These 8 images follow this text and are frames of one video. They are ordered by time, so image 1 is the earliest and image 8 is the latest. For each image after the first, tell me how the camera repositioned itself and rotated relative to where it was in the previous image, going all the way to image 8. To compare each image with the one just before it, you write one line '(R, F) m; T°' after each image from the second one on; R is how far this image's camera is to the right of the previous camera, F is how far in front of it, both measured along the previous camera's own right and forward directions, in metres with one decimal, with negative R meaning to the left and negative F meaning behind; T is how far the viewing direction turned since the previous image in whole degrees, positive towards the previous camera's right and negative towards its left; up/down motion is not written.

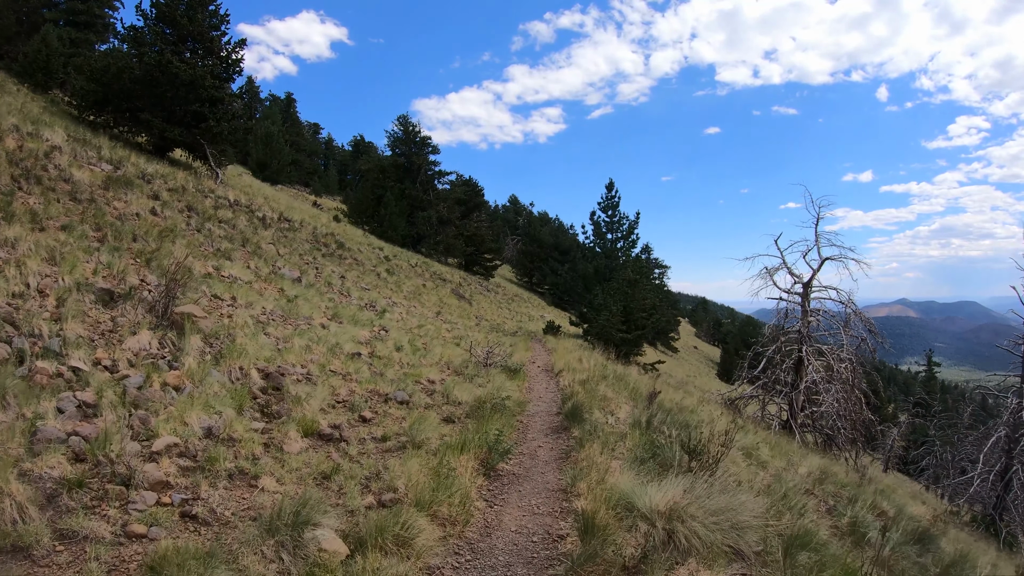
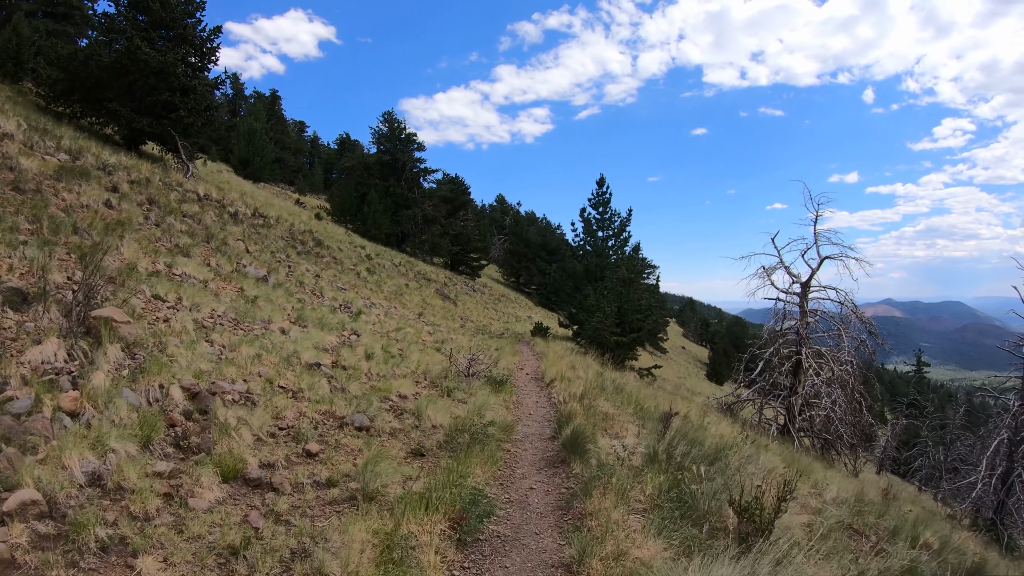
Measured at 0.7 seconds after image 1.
(0.0, +1.3) m; +2°
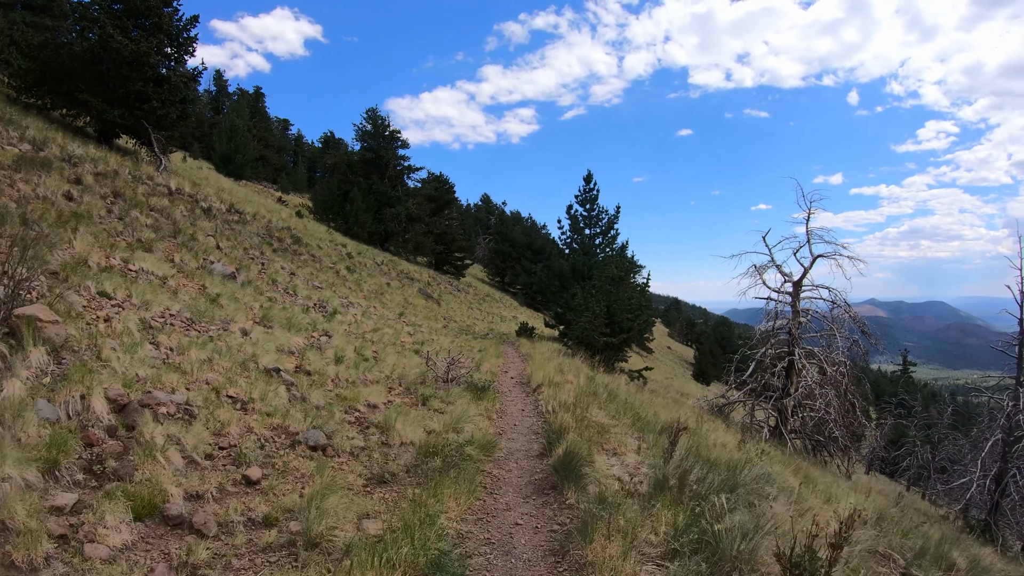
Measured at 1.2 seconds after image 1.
(0.0, +0.8) m; +2°
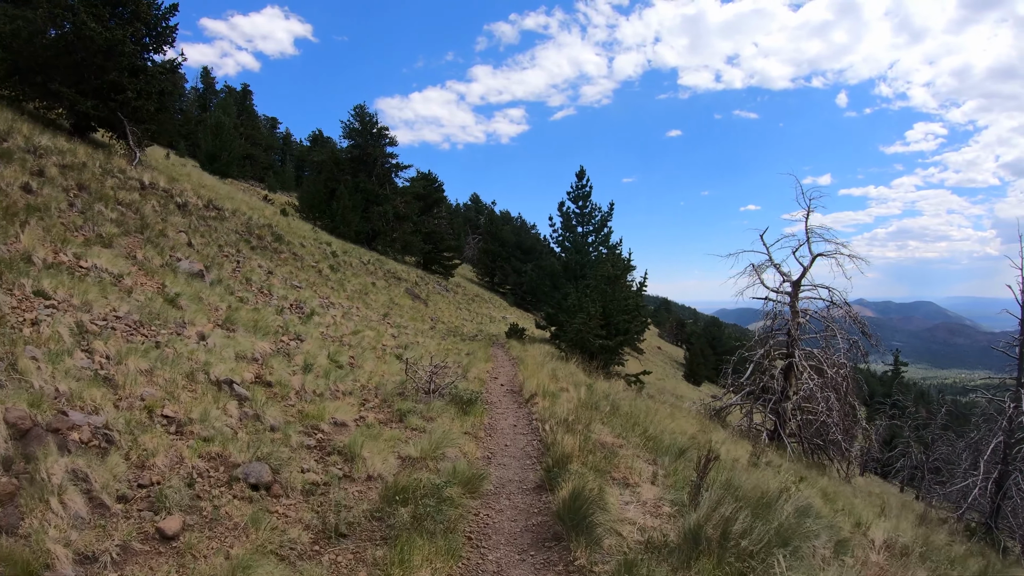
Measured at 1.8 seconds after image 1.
(0.0, +0.9) m; +1°
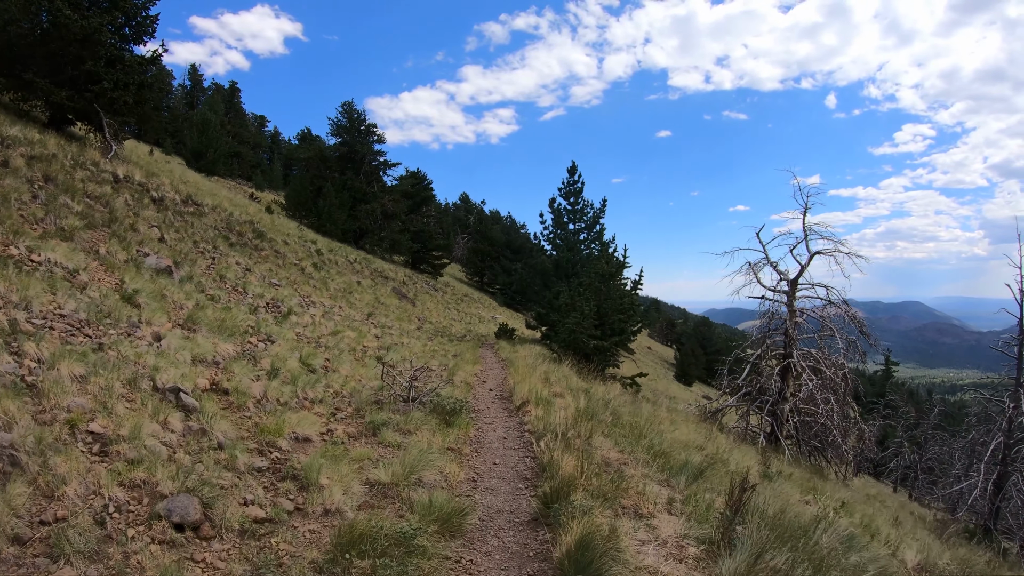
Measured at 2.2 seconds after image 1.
(0.0, +0.7) m; +1°
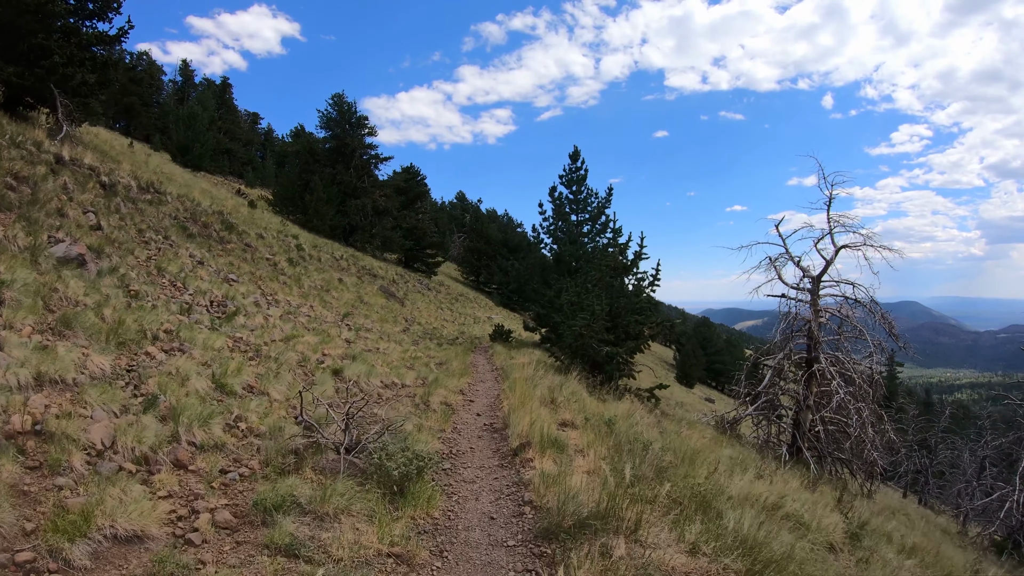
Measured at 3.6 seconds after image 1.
(0.0, +2.1) m; 0°
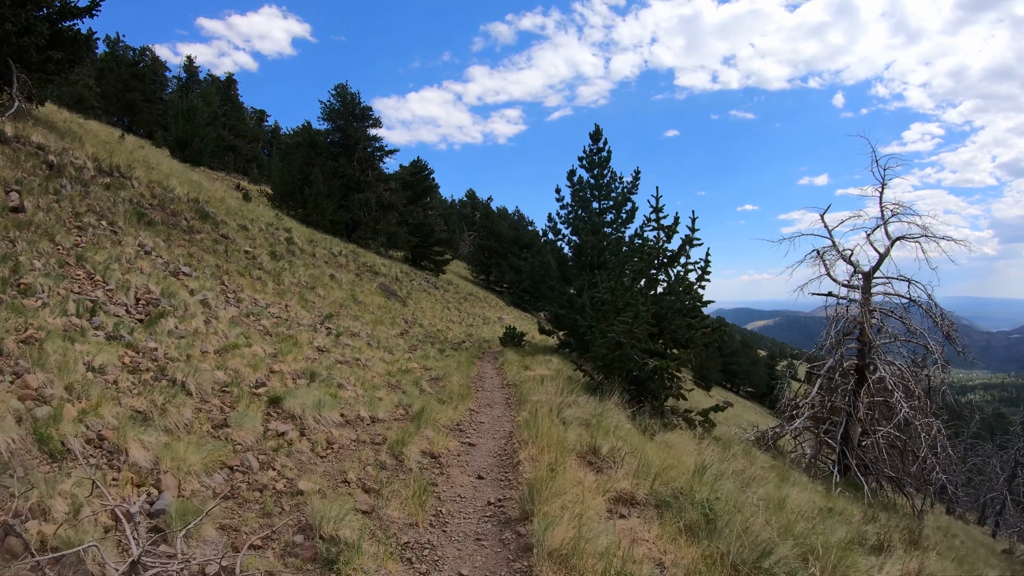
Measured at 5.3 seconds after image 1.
(-0.1, +2.4) m; -1°
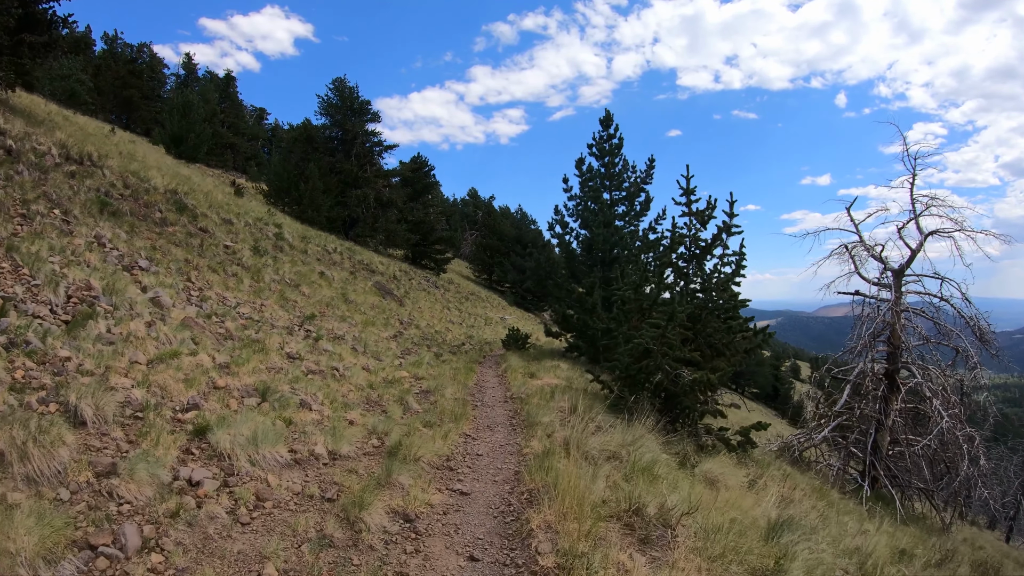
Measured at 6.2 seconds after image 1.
(0.0, +1.3) m; 0°
